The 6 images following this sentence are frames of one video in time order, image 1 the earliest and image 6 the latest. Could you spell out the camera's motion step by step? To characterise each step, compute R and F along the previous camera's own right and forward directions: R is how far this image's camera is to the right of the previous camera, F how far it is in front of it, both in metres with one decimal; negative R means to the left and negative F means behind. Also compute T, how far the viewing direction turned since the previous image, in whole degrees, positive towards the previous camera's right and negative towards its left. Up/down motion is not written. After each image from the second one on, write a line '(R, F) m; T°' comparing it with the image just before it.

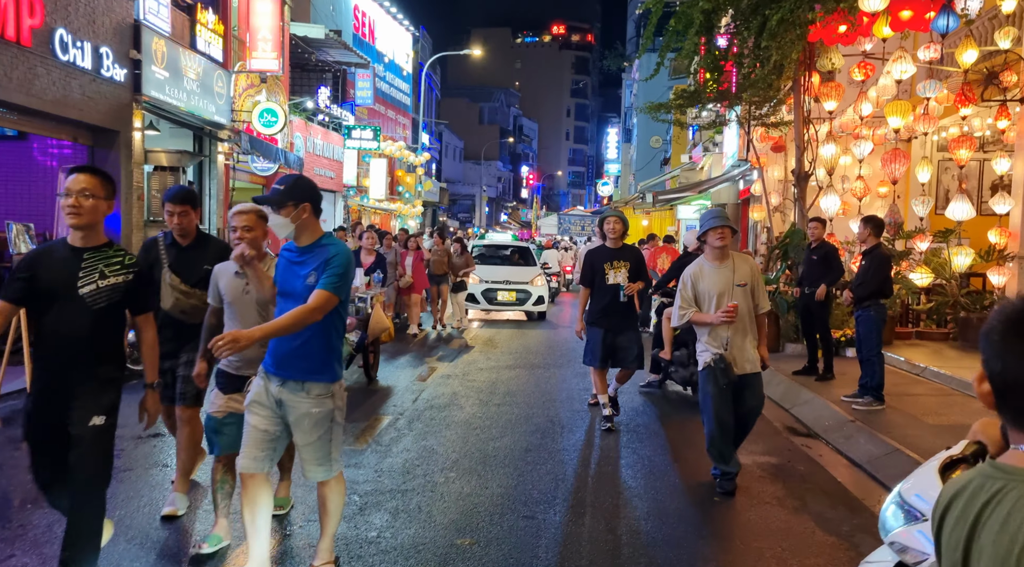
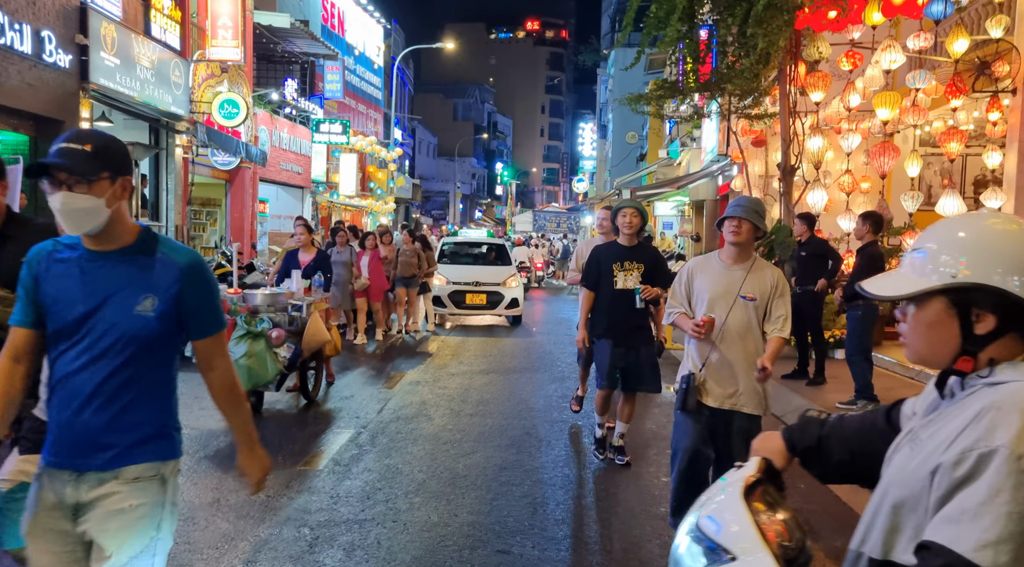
(0.0, +0.6) m; +2°
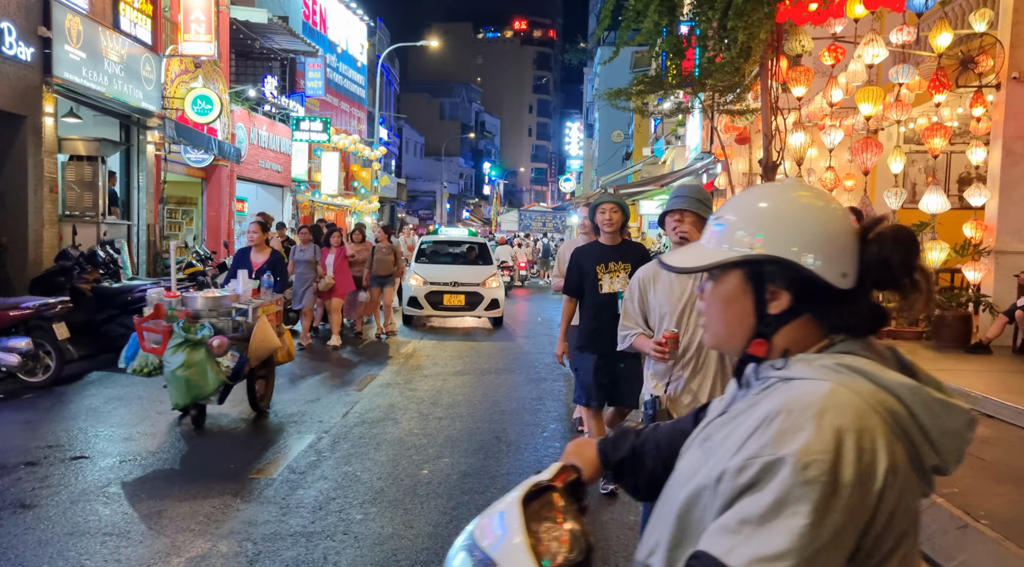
(+0.1, +0.2) m; +1°
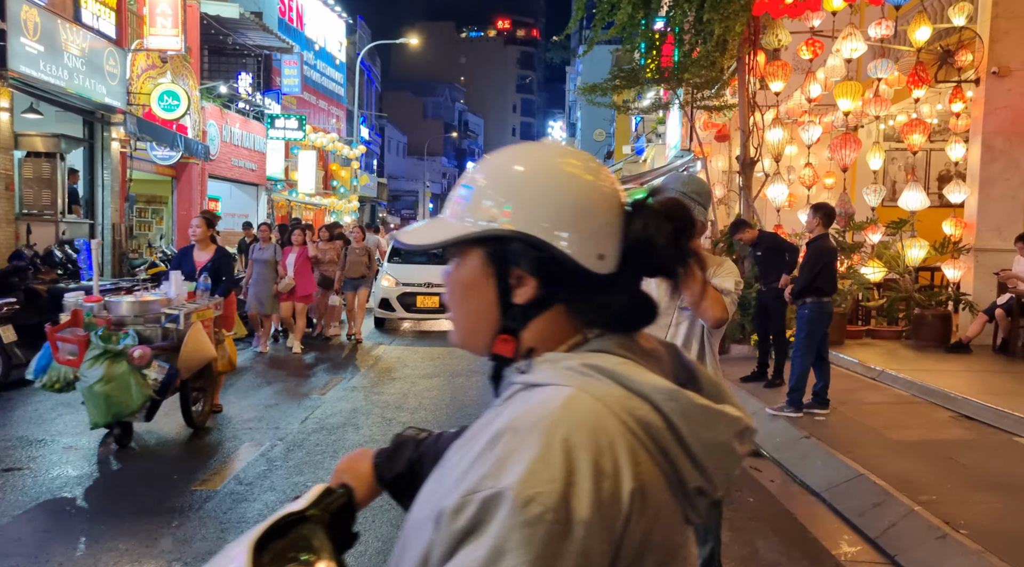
(+0.1, +0.2) m; +1°
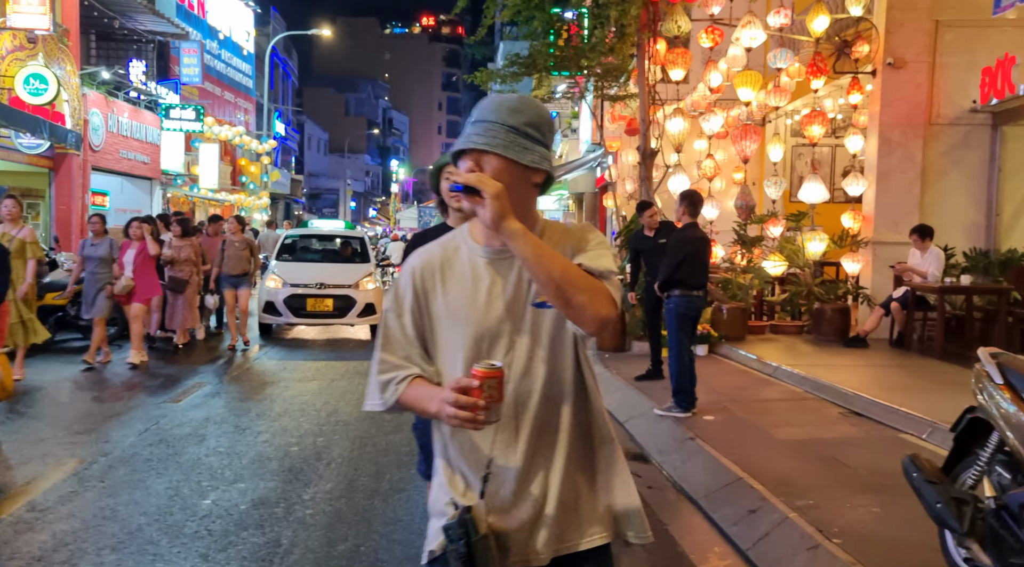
(+0.4, +0.5) m; +5°
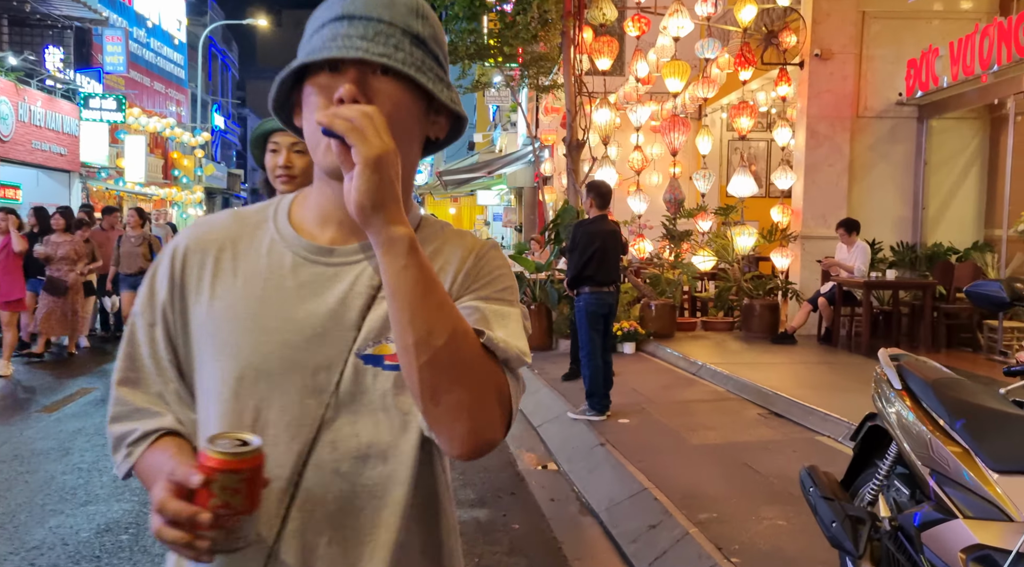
(+0.3, +0.4) m; +3°
